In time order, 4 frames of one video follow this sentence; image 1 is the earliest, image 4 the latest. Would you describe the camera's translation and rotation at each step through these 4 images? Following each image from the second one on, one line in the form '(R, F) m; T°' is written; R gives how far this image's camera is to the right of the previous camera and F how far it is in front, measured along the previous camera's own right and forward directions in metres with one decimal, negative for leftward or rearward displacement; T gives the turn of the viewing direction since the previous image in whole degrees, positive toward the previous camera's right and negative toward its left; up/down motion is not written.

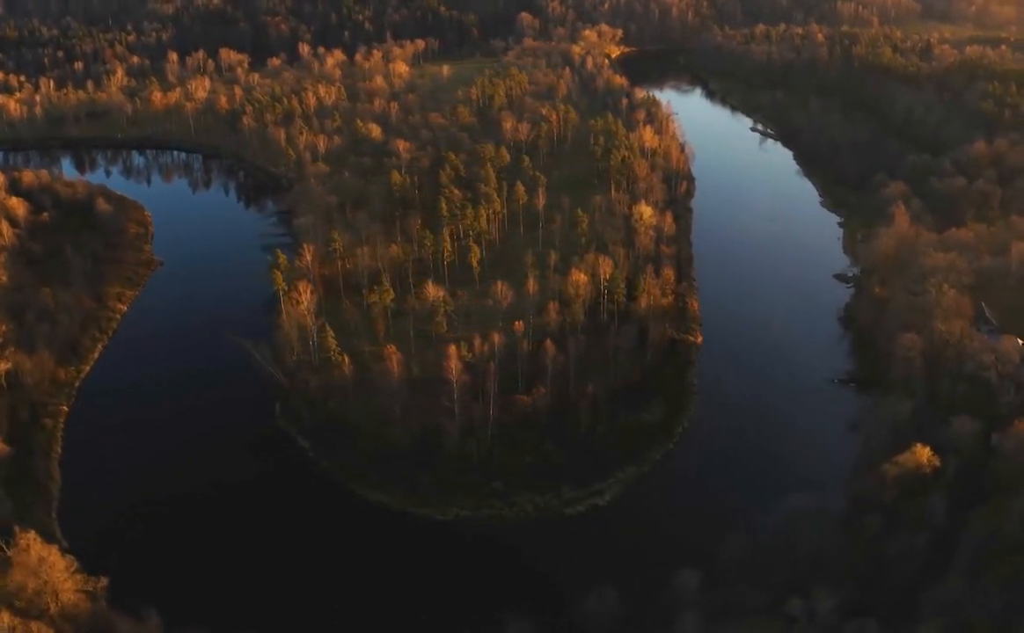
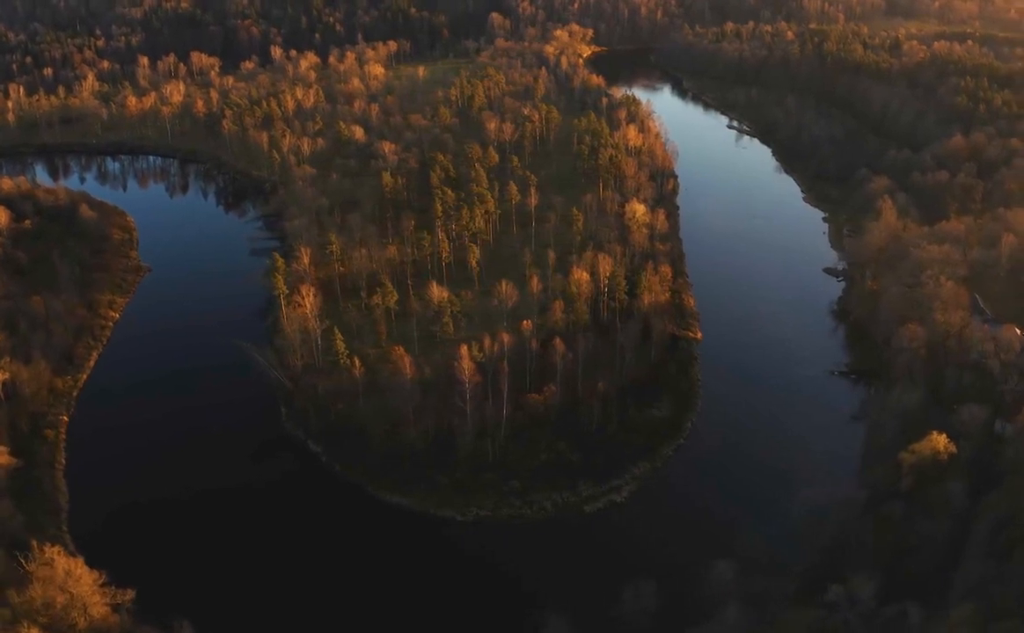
(-0.9, +0.2) m; +2°
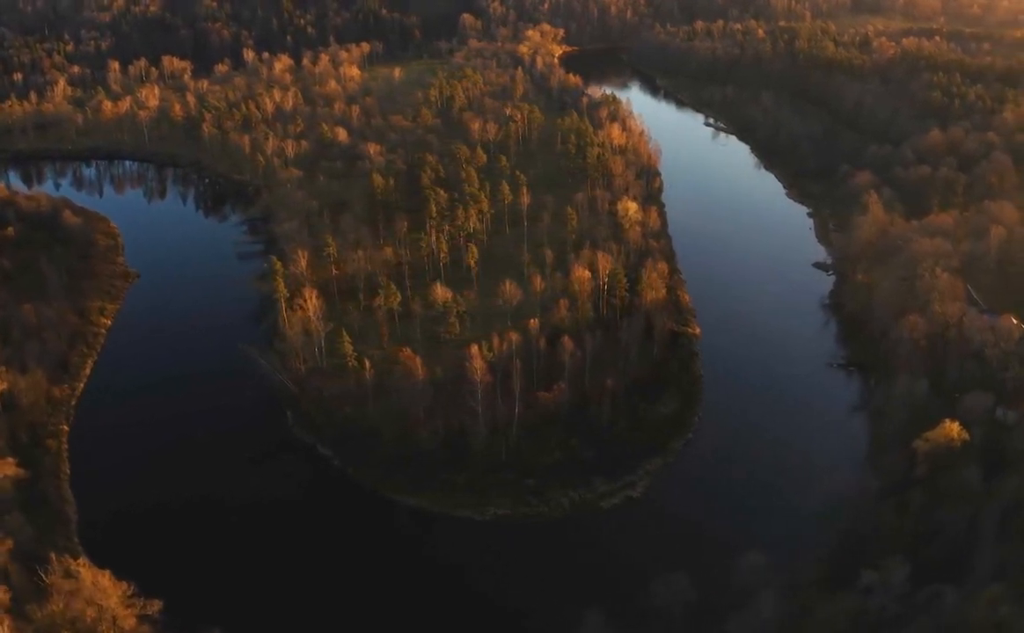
(-0.8, +0.1) m; +1°
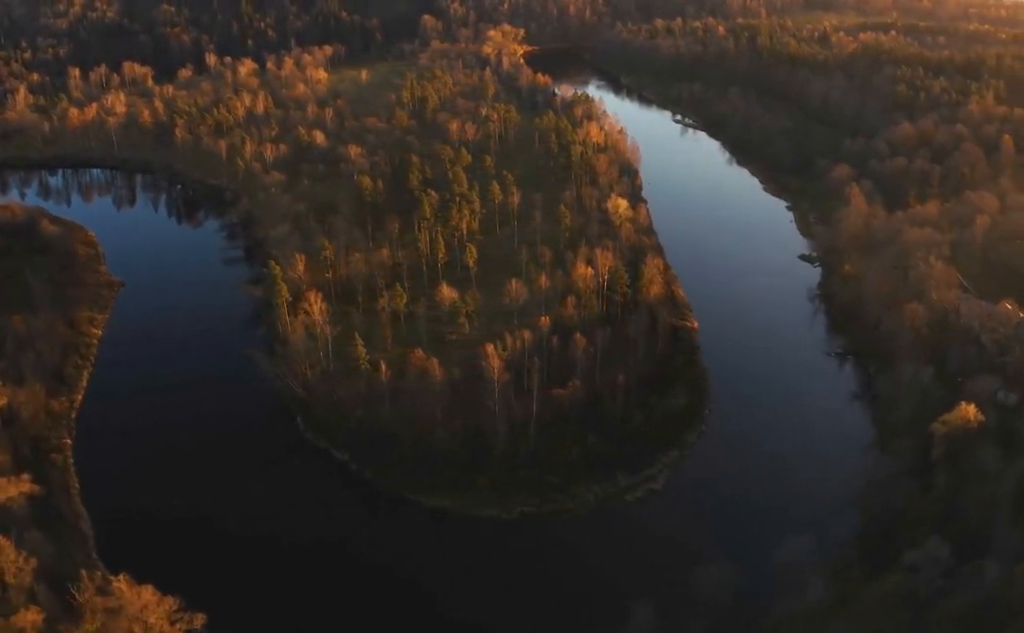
(-1.2, +0.2) m; +2°
